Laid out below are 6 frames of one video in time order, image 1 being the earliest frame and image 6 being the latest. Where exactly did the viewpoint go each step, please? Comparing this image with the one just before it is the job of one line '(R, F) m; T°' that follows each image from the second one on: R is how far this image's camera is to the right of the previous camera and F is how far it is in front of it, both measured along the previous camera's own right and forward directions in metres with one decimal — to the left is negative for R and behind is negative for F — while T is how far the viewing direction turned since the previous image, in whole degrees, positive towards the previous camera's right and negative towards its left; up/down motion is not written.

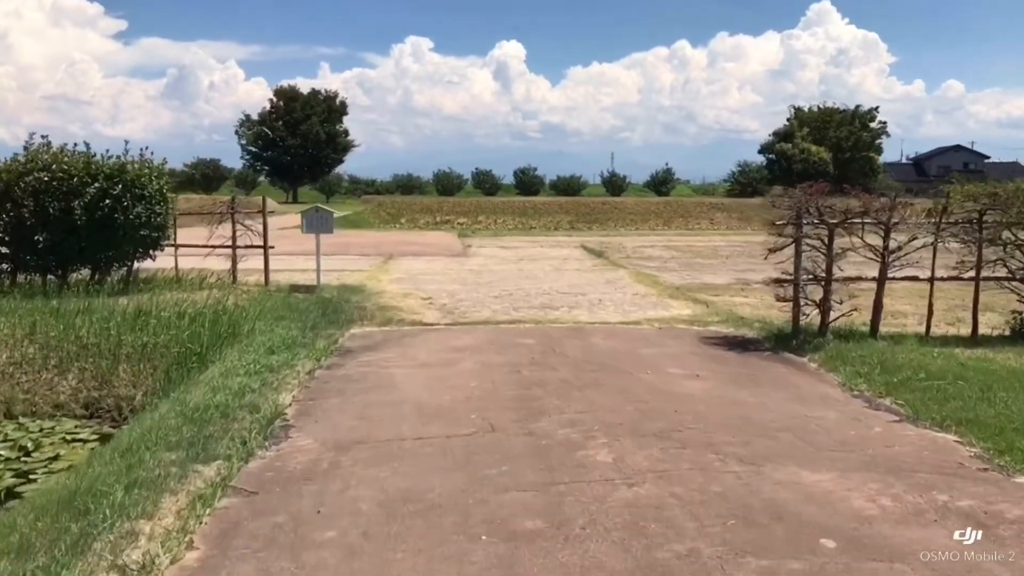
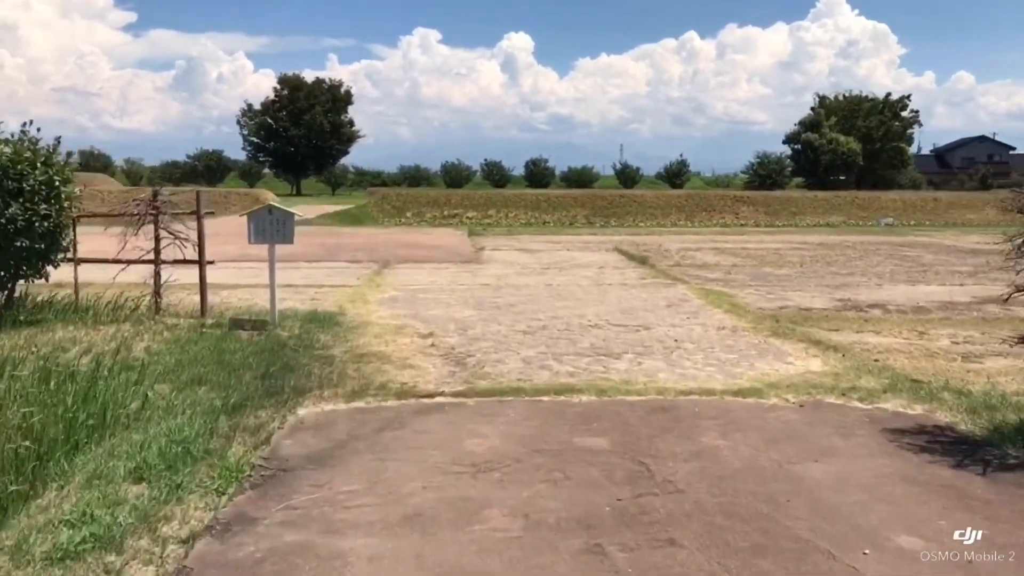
(-0.3, +3.9) m; -1°
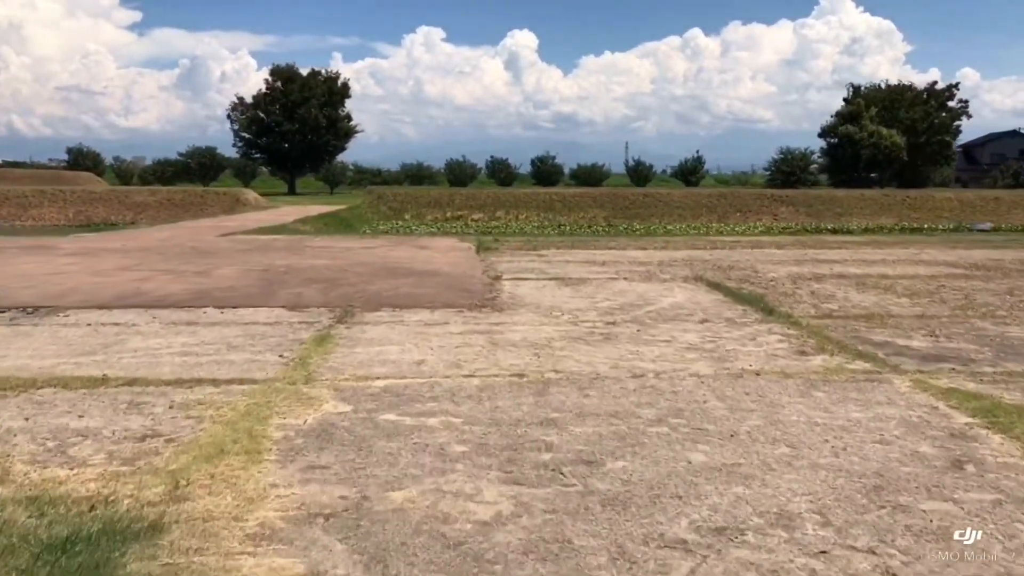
(-0.4, +6.6) m; 0°
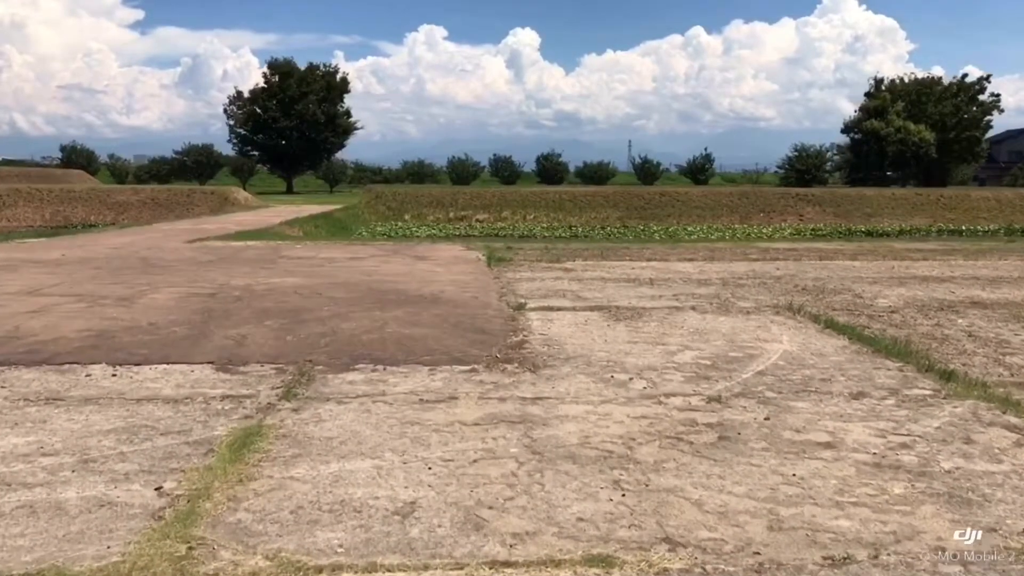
(-0.3, +3.6) m; 0°
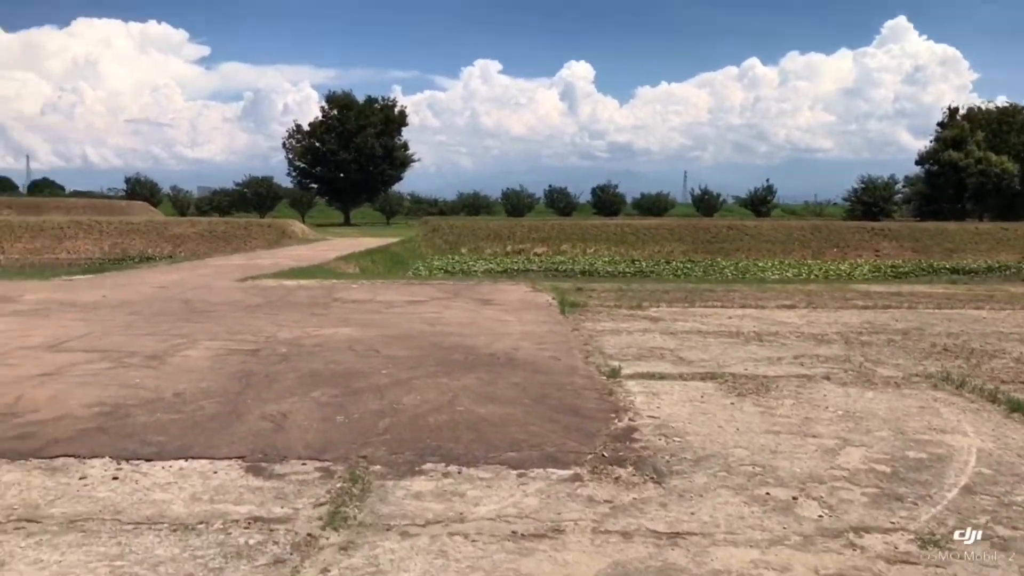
(-0.4, +1.7) m; -3°
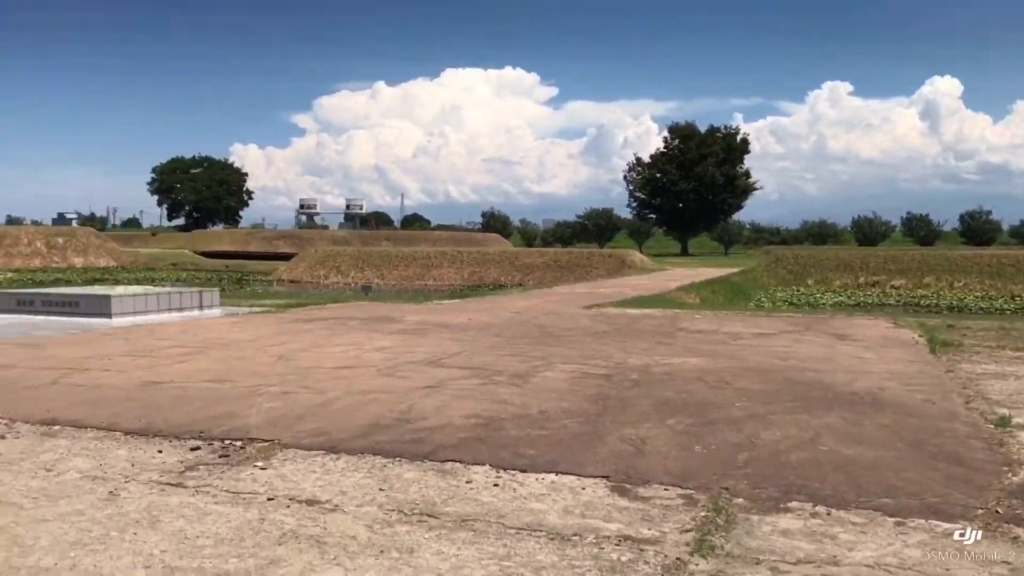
(-0.2, -0.1) m; -21°
